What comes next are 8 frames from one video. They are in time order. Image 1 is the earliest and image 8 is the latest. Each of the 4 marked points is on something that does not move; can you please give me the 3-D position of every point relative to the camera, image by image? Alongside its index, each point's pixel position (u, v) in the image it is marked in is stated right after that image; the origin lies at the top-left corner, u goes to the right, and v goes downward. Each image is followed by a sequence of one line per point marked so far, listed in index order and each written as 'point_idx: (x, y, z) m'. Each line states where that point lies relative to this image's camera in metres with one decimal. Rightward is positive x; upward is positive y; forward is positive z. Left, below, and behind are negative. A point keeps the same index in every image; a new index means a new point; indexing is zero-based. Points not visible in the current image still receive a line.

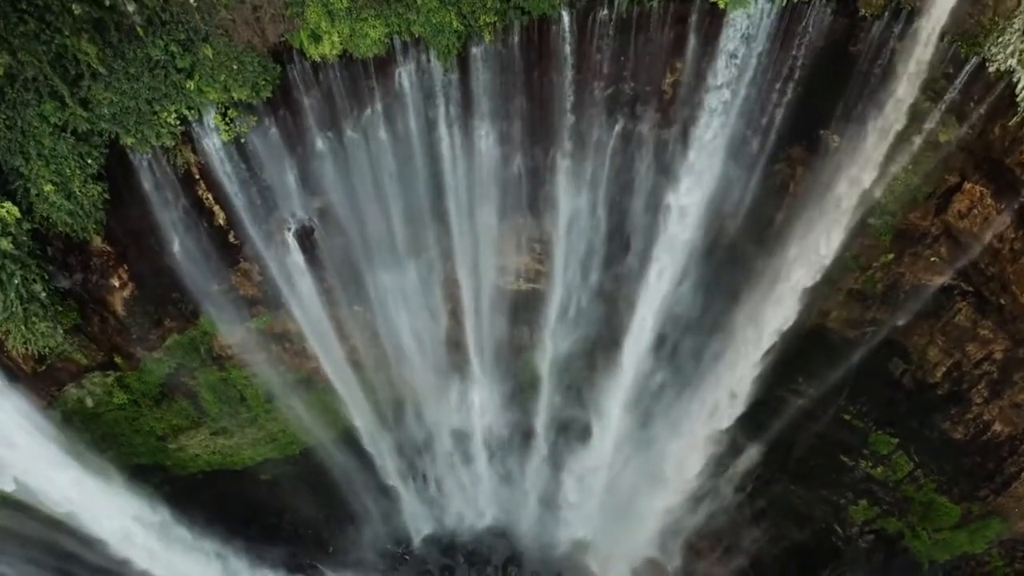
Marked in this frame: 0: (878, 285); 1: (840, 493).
0: (+4.2, 0.0, +9.0) m
1: (+4.5, -2.9, +10.8) m
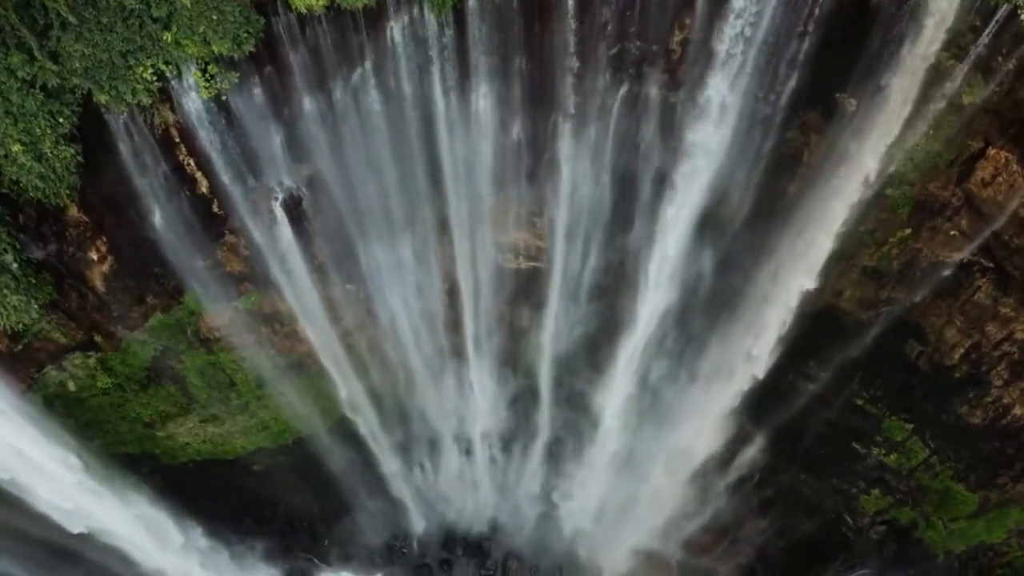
0: (+4.2, +0.3, +8.6) m
1: (+4.5, -2.6, +10.4) m
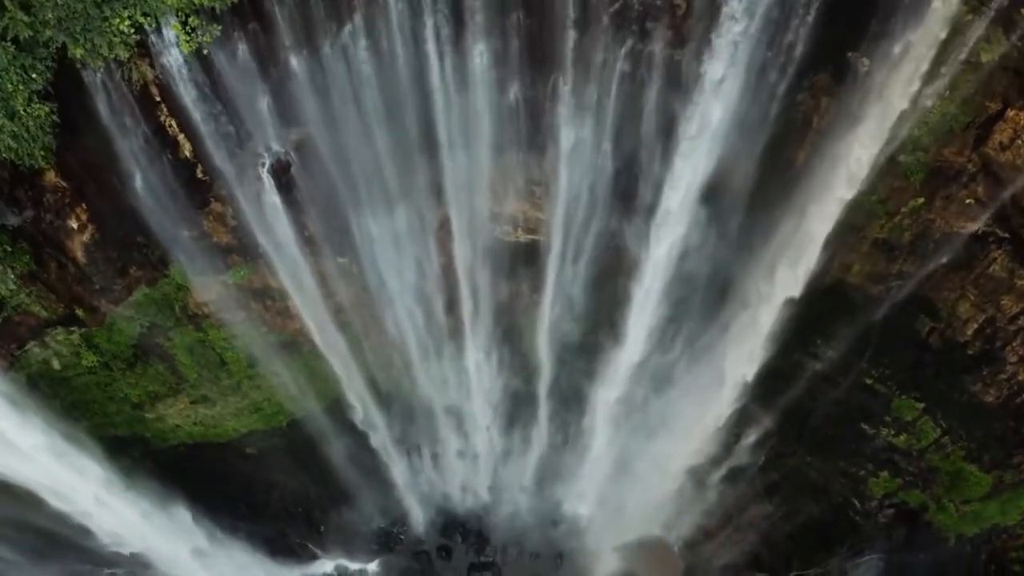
0: (+4.2, +0.6, +8.3) m
1: (+4.5, -2.3, +10.1) m
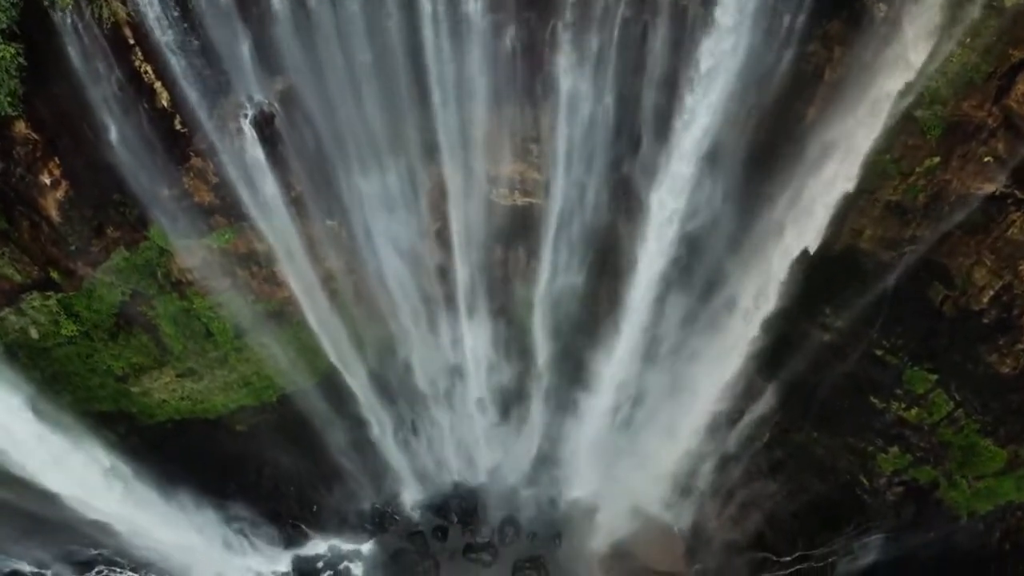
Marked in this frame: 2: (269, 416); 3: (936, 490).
0: (+4.2, +0.9, +8.0) m
1: (+4.5, -1.9, +9.8) m
2: (-3.4, -1.8, +10.8) m
3: (+5.3, -2.5, +9.8) m
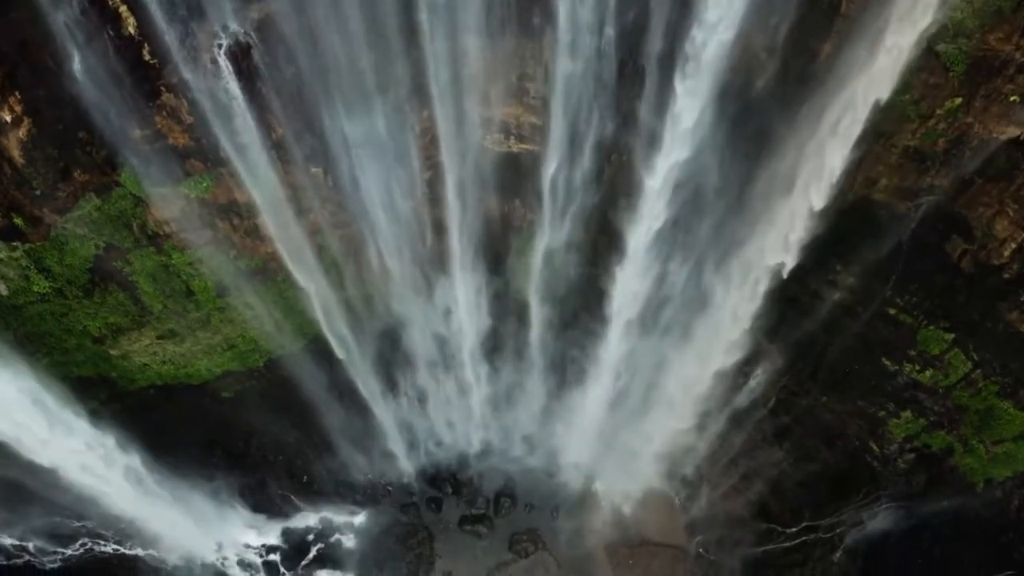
0: (+4.1, +1.4, +7.5) m
1: (+4.4, -1.4, +9.4) m
2: (-3.5, -1.3, +10.4) m
3: (+5.3, -2.0, +9.4) m
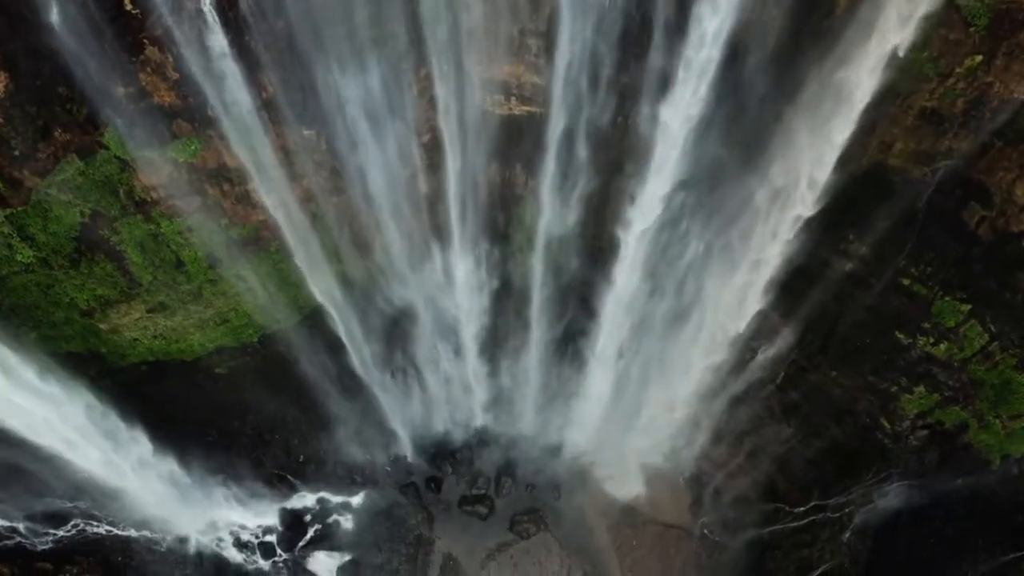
0: (+4.1, +1.7, +7.2) m
1: (+4.4, -1.1, +9.1) m
2: (-3.4, -0.9, +10.1) m
3: (+5.3, -1.7, +9.1) m
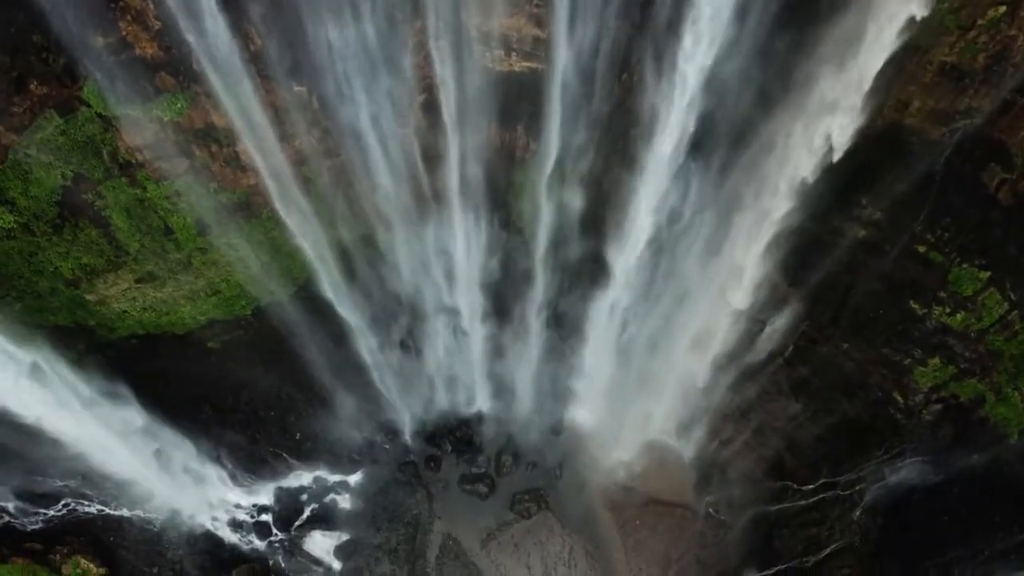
0: (+4.1, +2.1, +6.8) m
1: (+4.4, -0.7, +8.8) m
2: (-3.4, -0.6, +9.8) m
3: (+5.3, -1.3, +8.8) m
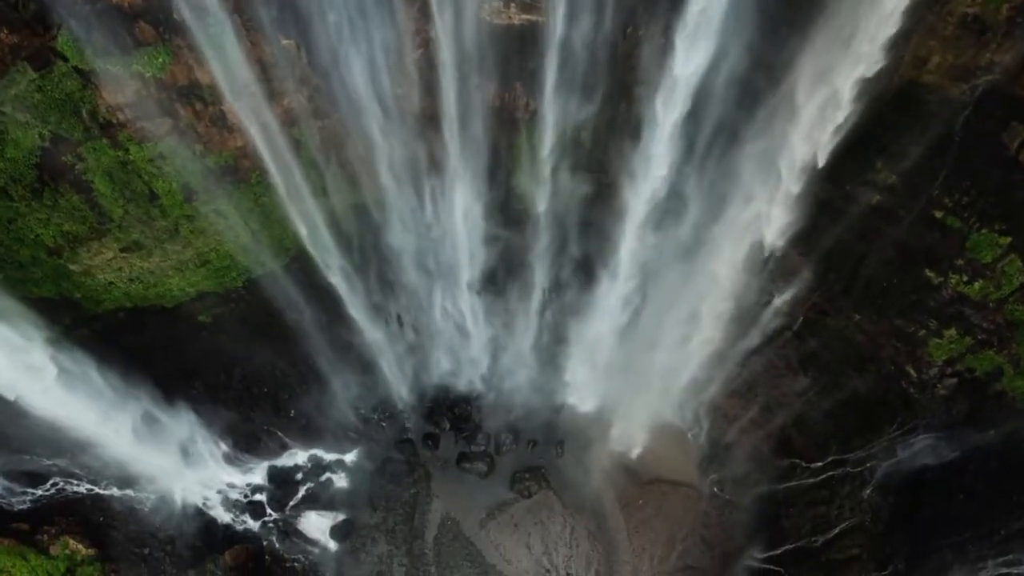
0: (+4.1, +2.4, +6.5) m
1: (+4.4, -0.3, +8.5) m
2: (-3.4, -0.2, +9.5) m
3: (+5.3, -1.0, +8.5) m
